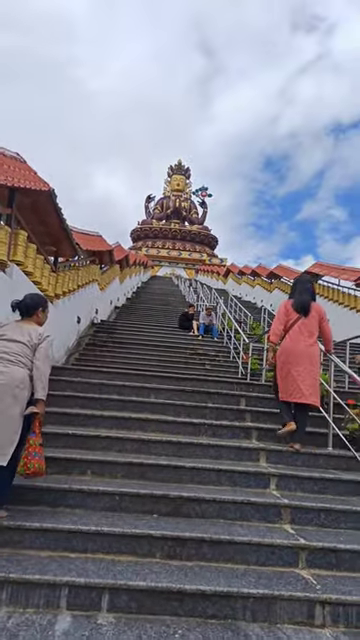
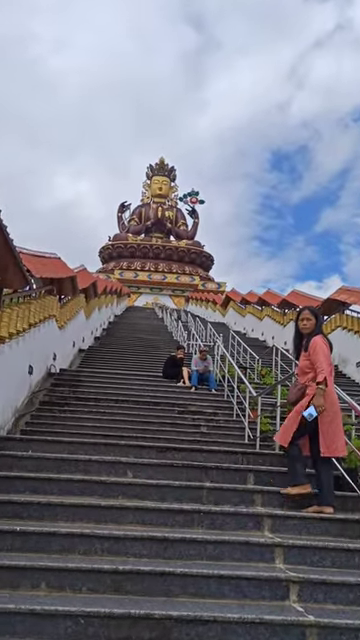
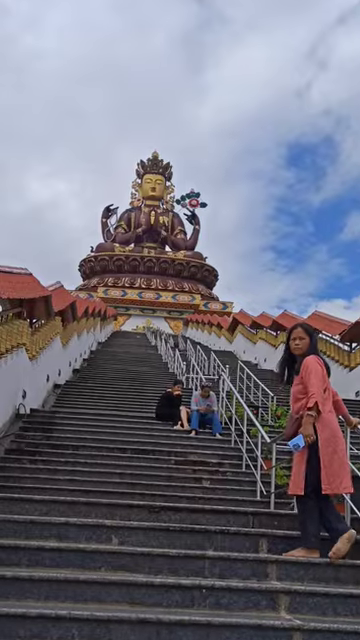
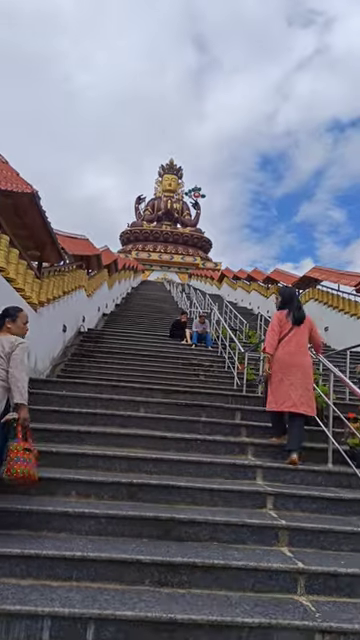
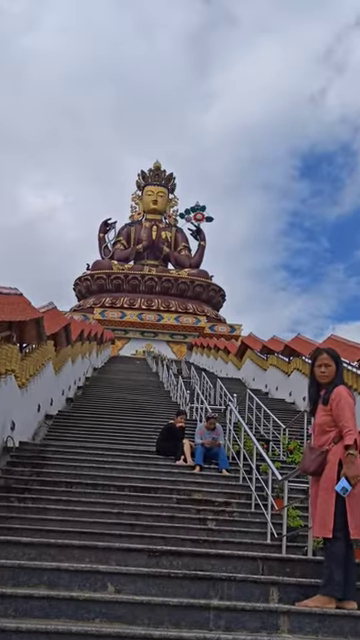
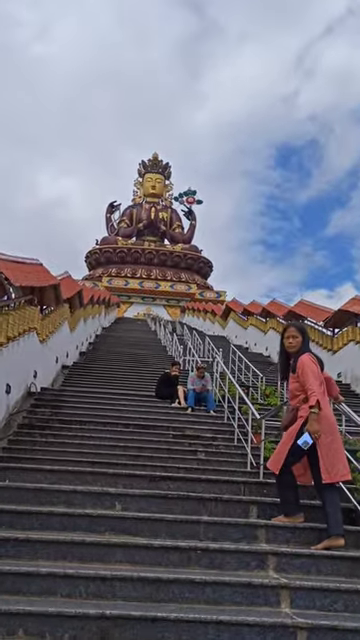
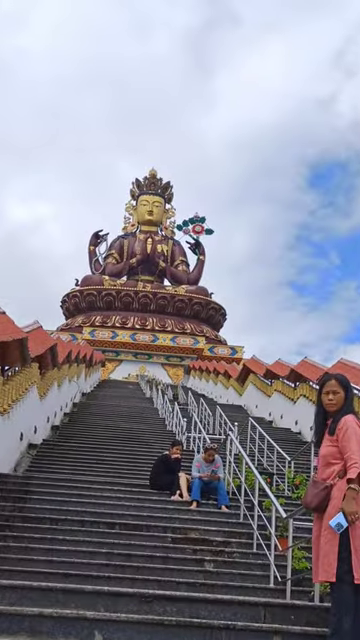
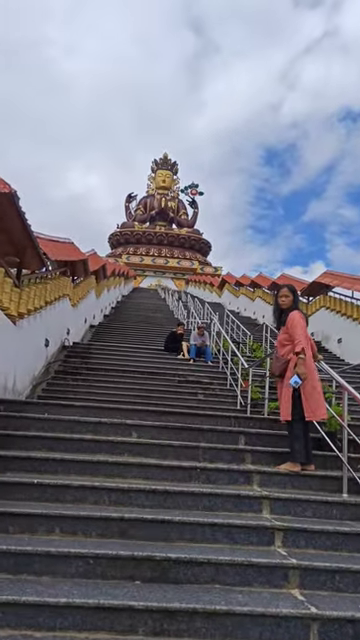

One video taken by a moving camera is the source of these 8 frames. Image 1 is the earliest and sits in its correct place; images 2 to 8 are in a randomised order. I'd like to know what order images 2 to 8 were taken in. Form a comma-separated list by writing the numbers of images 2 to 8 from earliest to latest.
4, 8, 2, 6, 3, 5, 7
